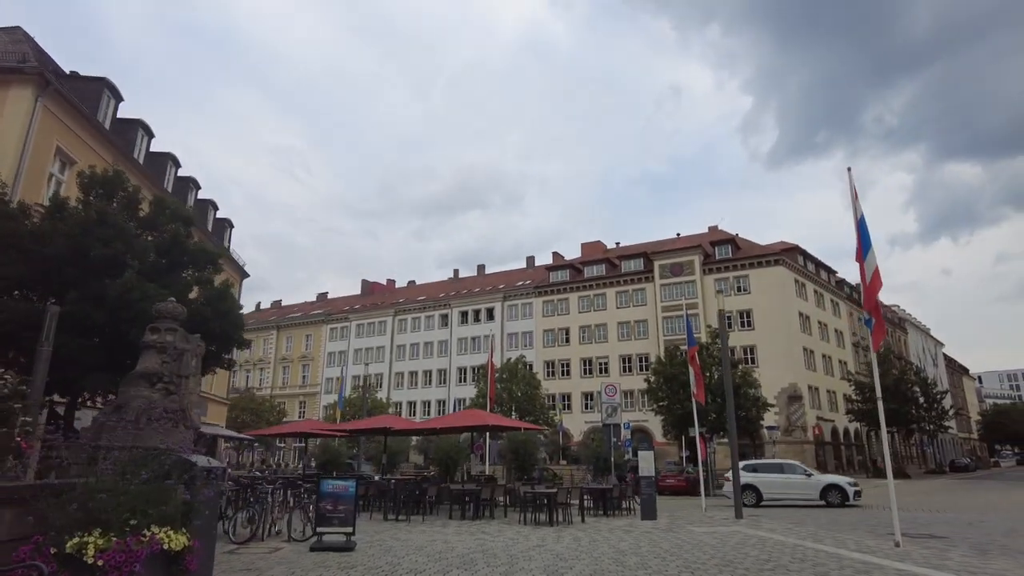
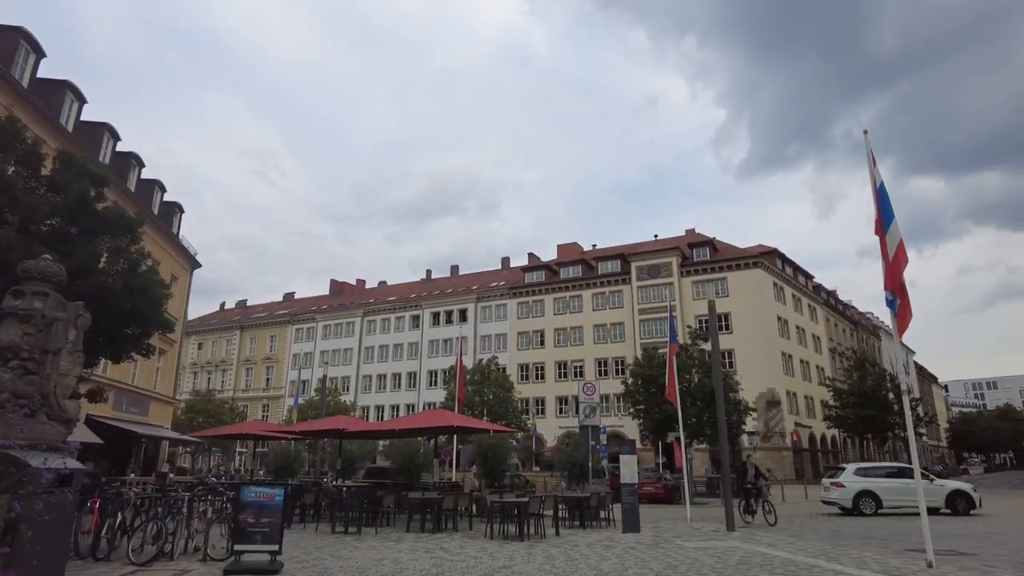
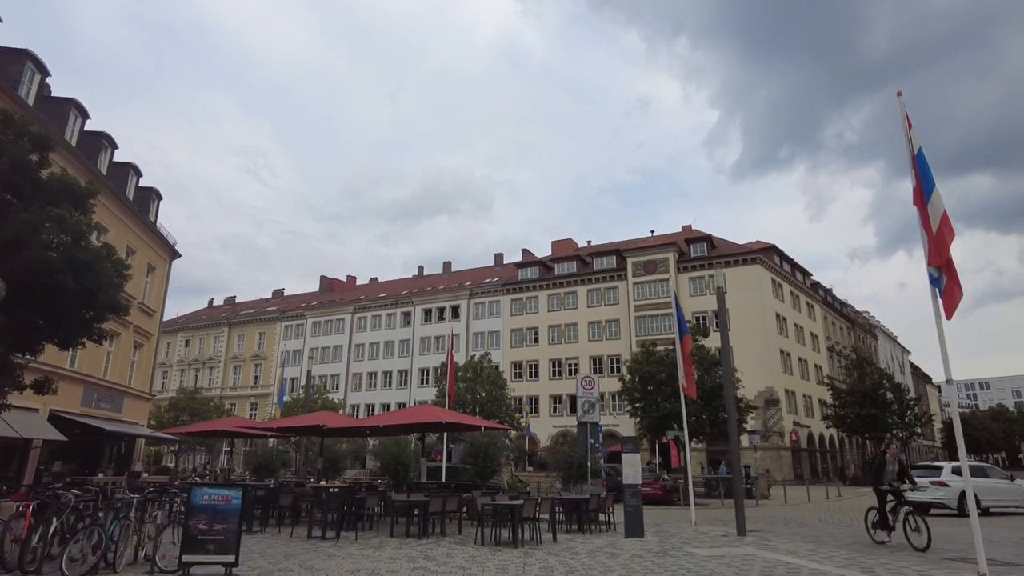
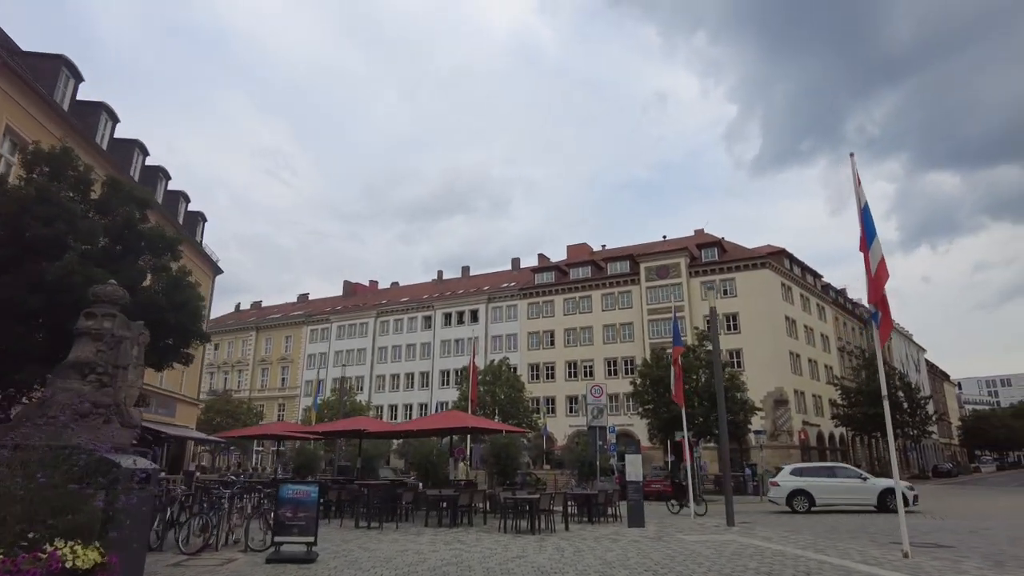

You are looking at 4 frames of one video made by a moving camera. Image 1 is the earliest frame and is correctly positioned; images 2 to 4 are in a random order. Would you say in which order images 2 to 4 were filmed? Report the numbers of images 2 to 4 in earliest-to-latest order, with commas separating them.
4, 2, 3
